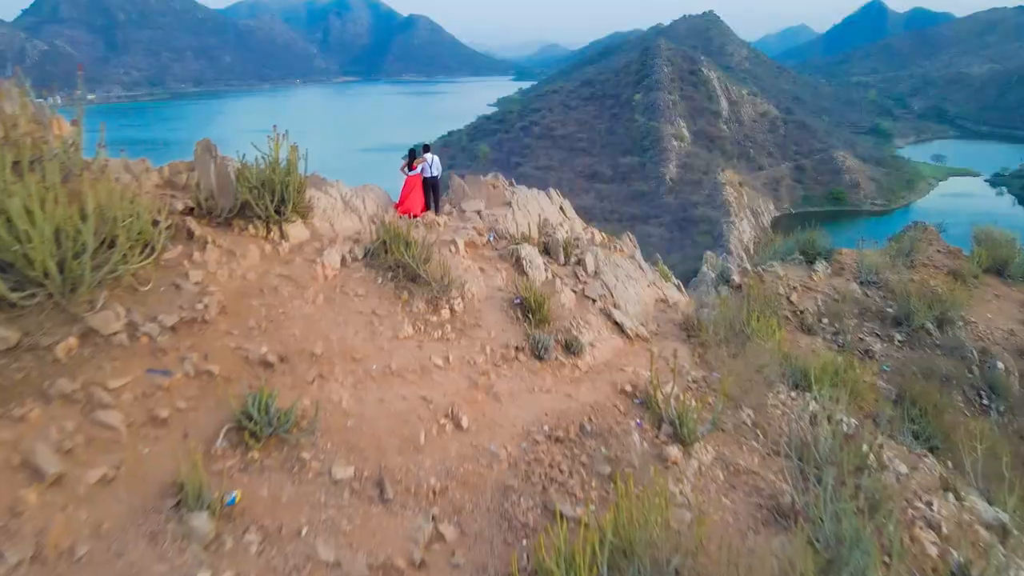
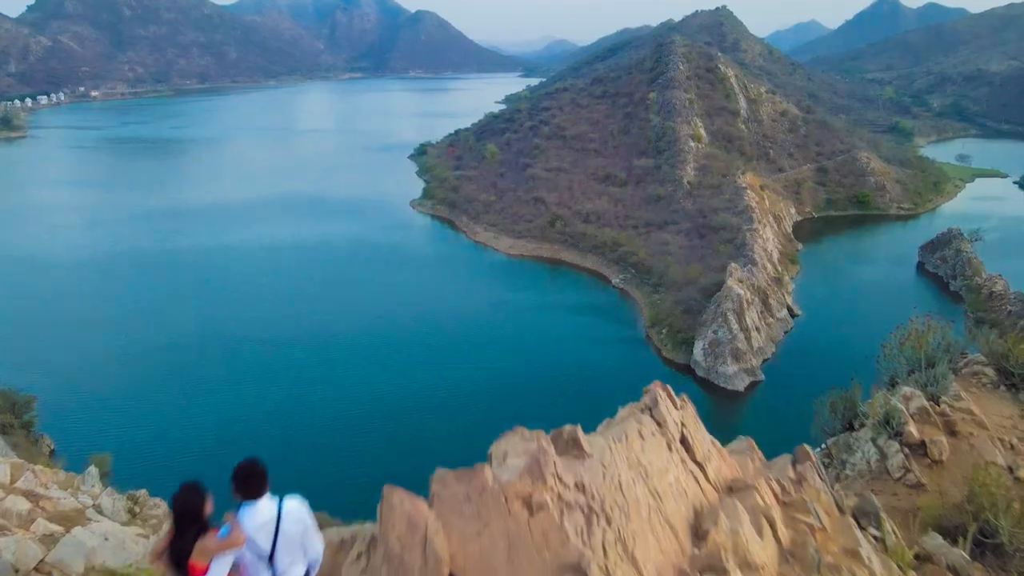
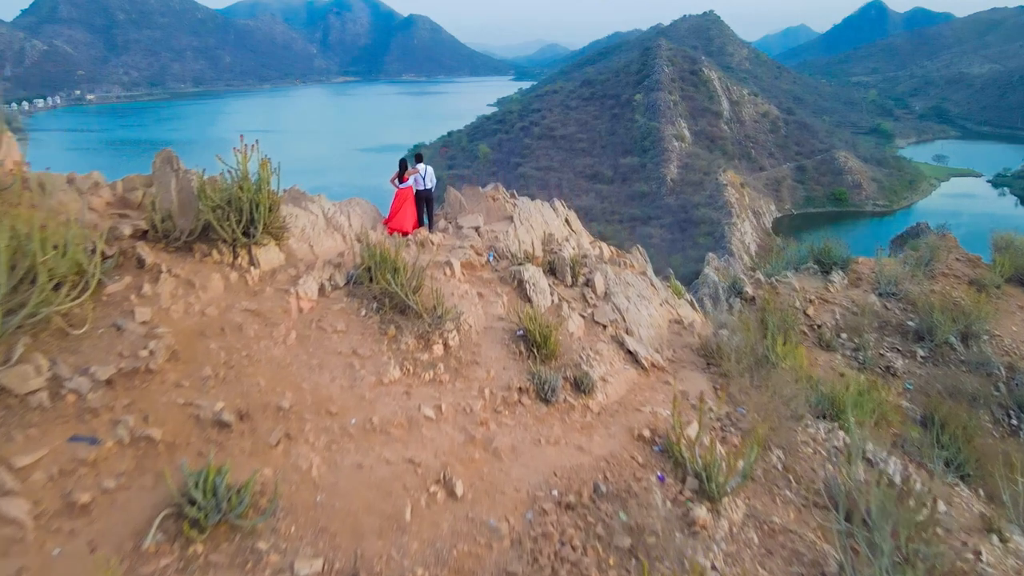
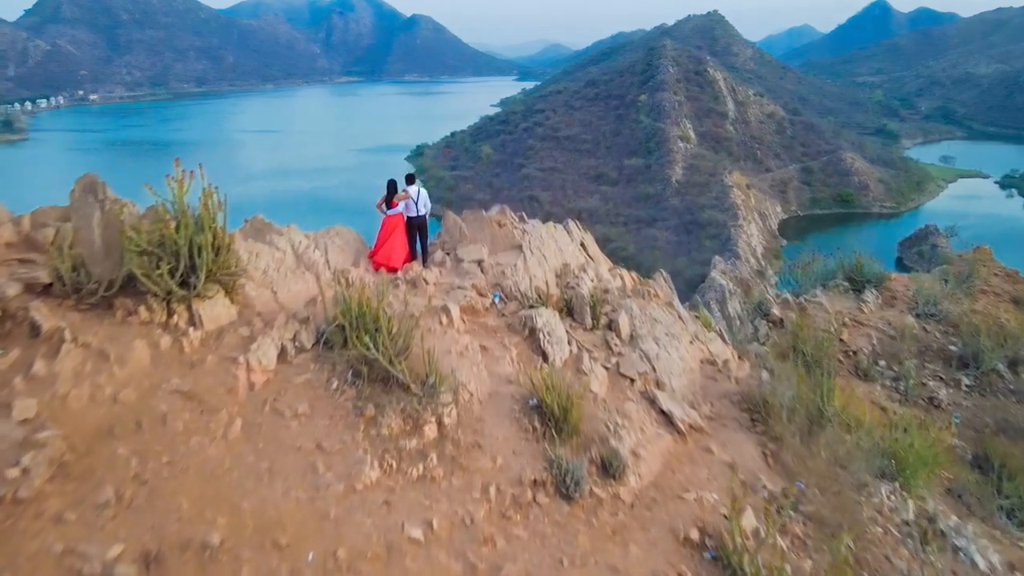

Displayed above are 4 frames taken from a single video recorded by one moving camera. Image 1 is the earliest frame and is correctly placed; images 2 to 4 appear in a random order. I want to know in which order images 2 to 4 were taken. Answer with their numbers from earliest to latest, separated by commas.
3, 4, 2
